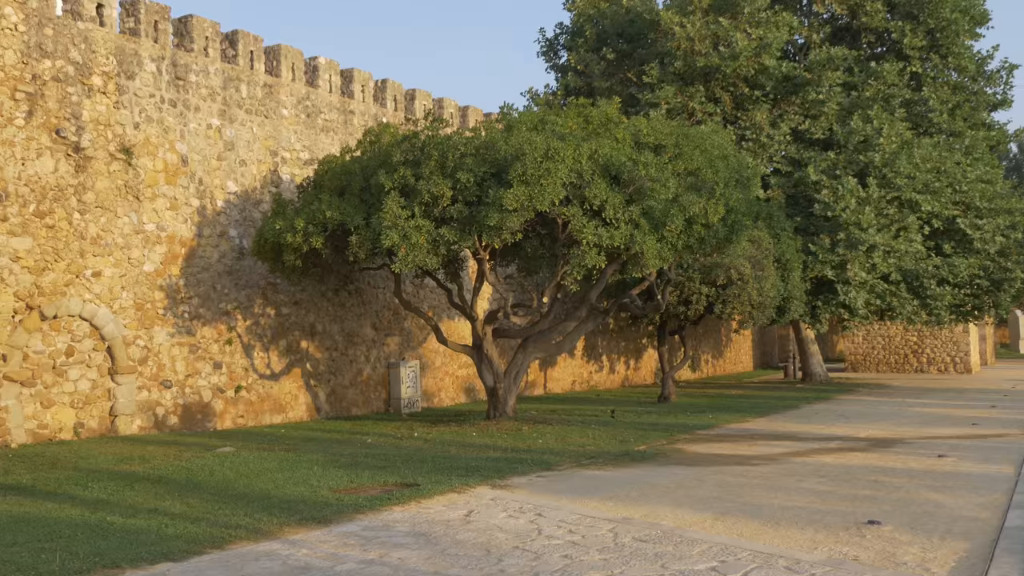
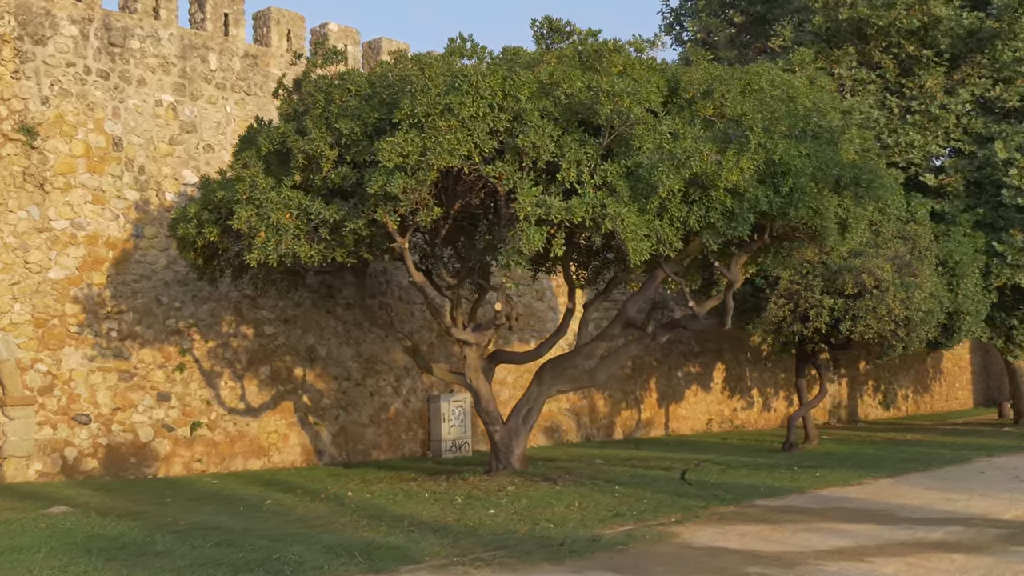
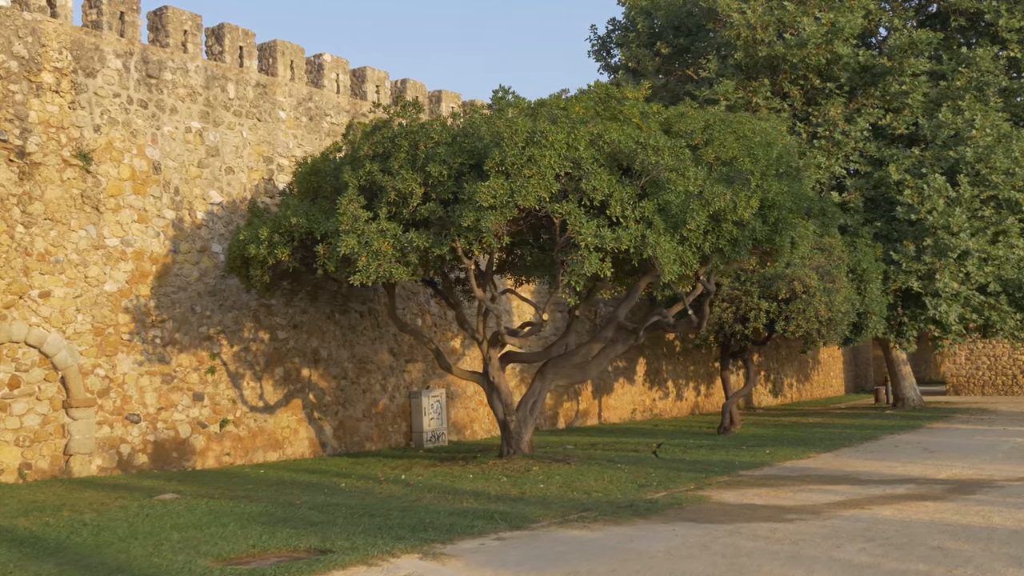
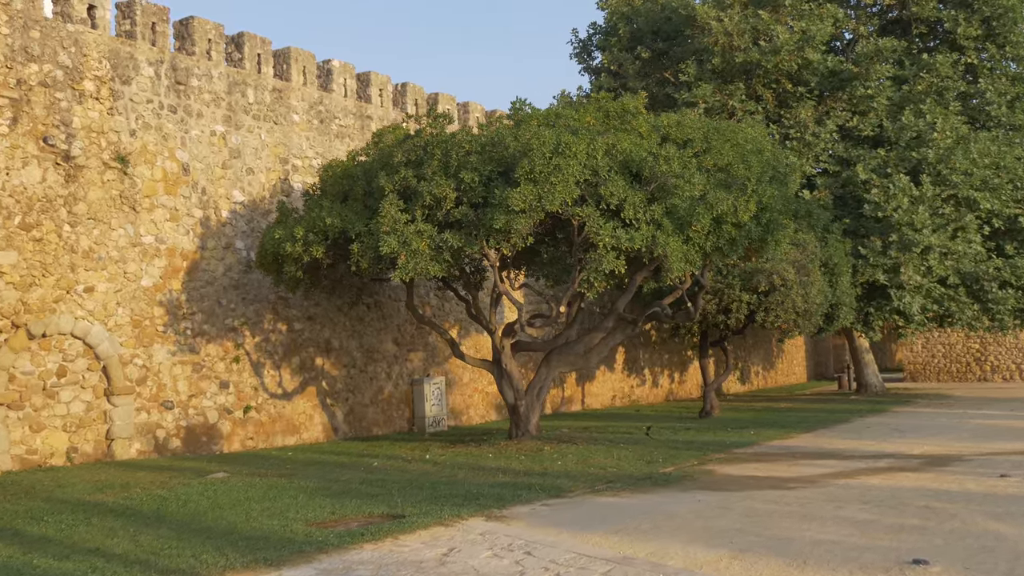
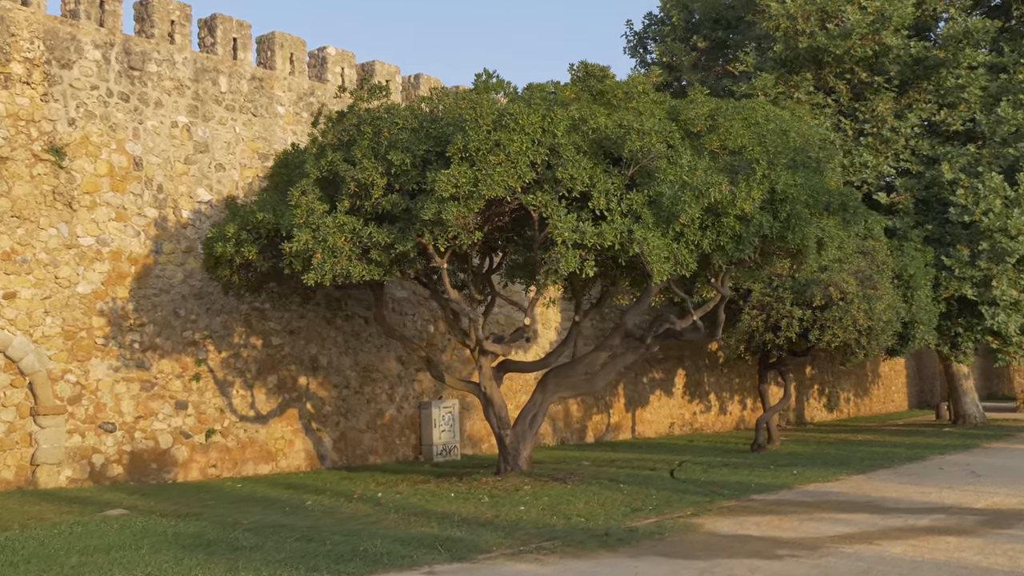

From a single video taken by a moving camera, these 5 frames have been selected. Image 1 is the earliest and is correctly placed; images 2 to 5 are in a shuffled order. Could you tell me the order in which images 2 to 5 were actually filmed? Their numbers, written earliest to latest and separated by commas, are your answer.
4, 3, 5, 2
